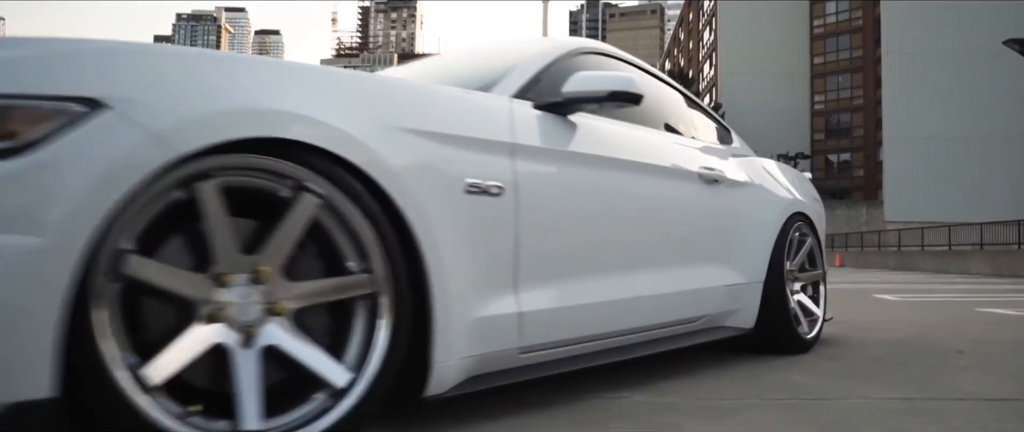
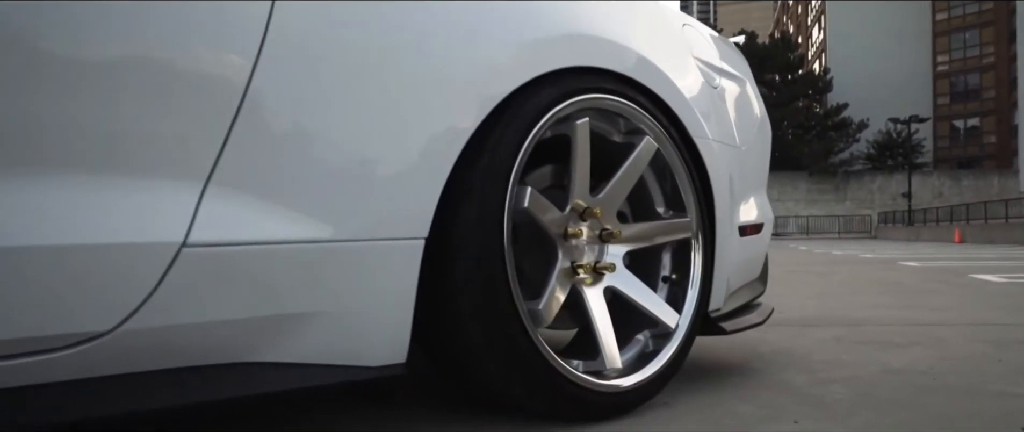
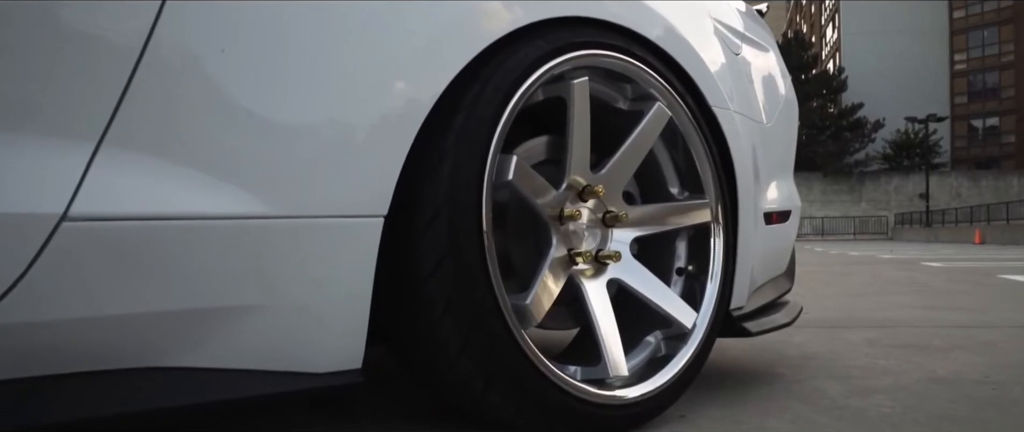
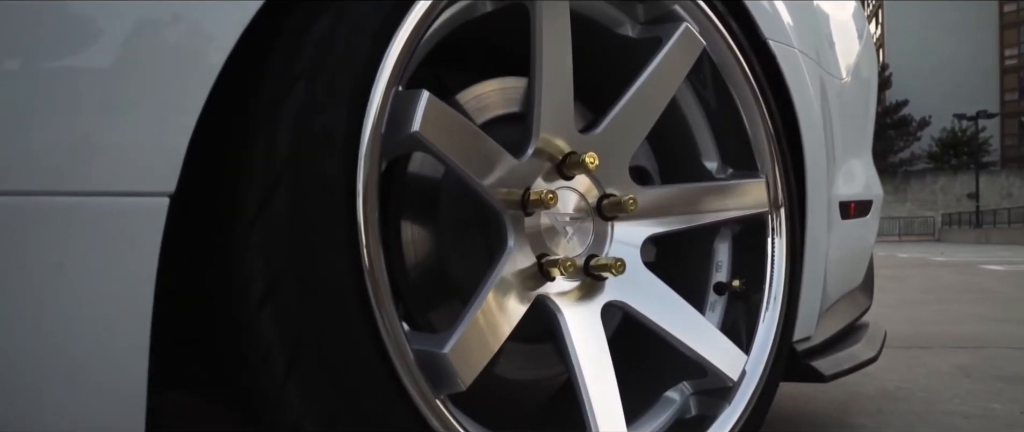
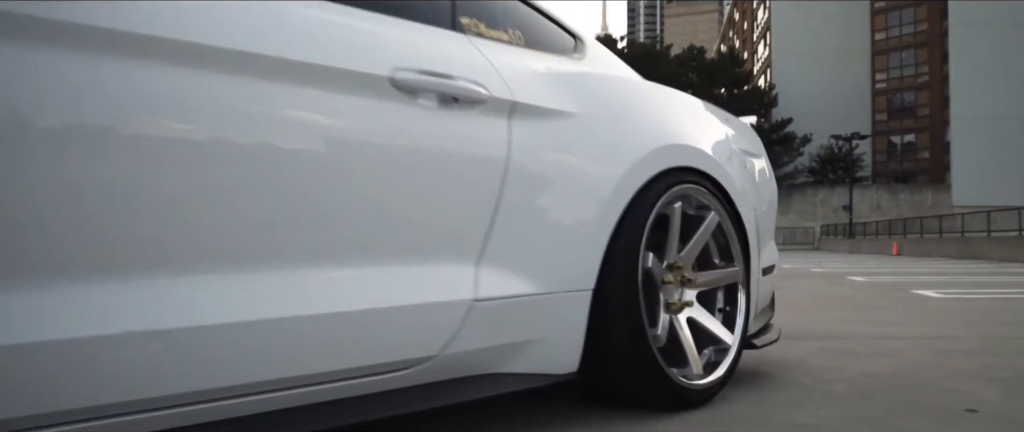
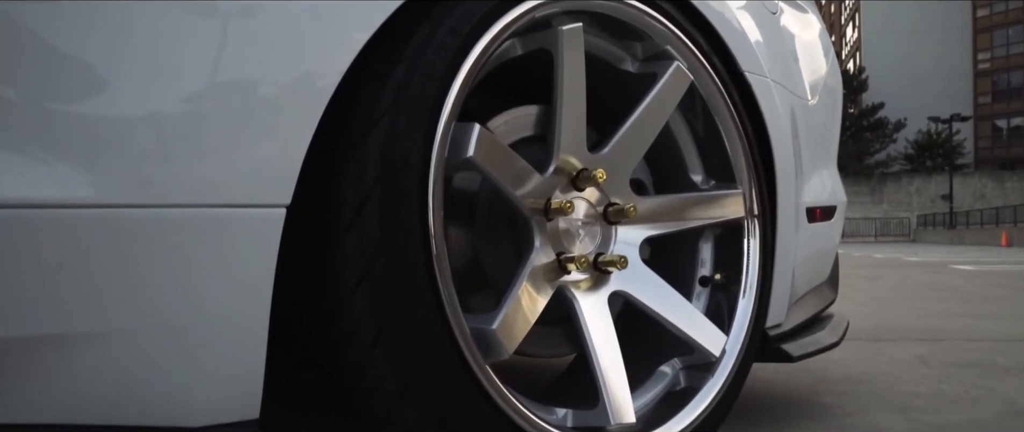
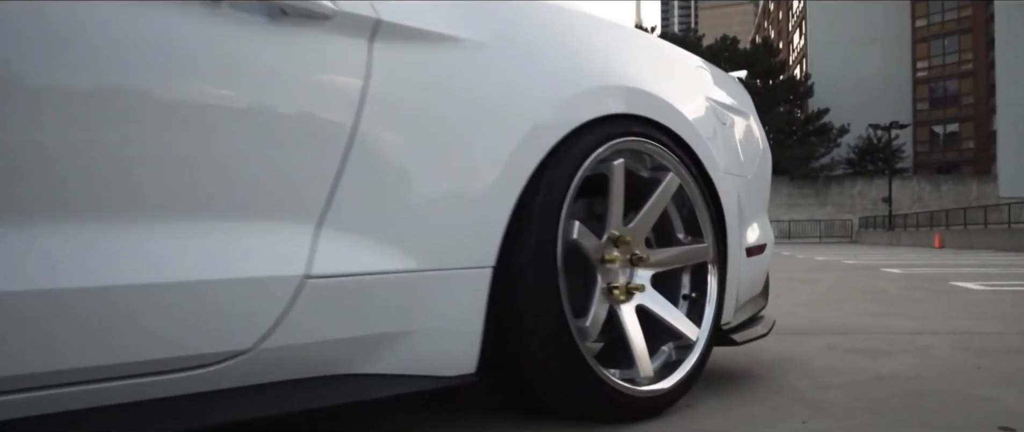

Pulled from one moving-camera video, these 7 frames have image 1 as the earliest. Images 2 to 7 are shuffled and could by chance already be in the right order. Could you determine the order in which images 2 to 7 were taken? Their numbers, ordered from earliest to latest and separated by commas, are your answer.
5, 7, 2, 3, 6, 4
